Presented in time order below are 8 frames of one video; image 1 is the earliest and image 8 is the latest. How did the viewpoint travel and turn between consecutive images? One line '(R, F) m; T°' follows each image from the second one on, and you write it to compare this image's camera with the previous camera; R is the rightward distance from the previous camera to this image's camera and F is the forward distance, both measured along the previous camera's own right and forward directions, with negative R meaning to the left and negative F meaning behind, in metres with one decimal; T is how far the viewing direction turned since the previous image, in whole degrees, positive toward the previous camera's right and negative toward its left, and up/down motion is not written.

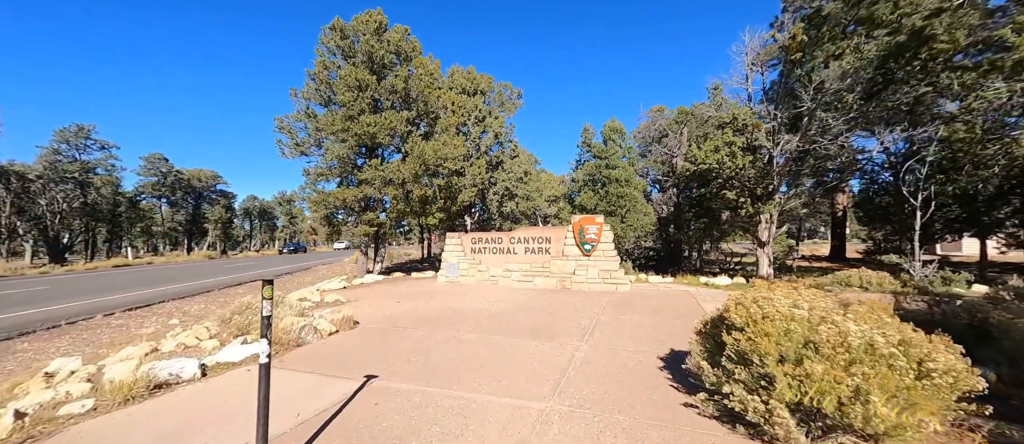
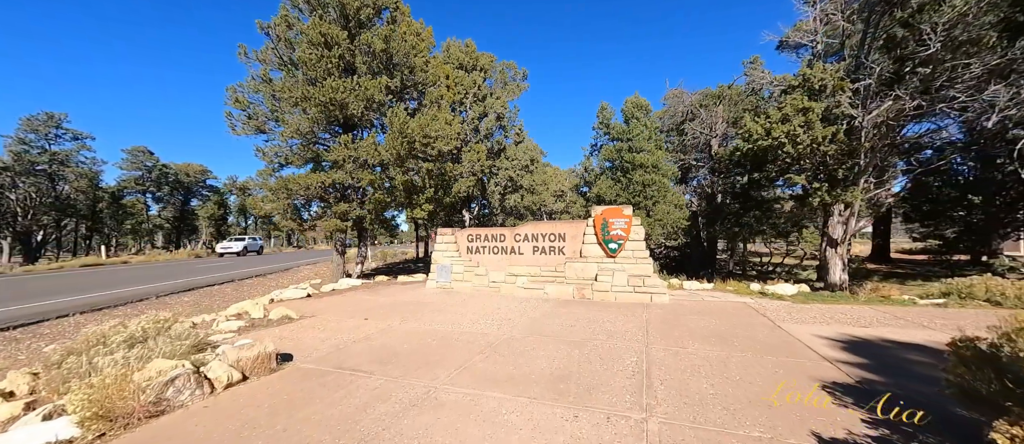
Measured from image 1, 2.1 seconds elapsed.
(-0.1, +2.6) m; 0°
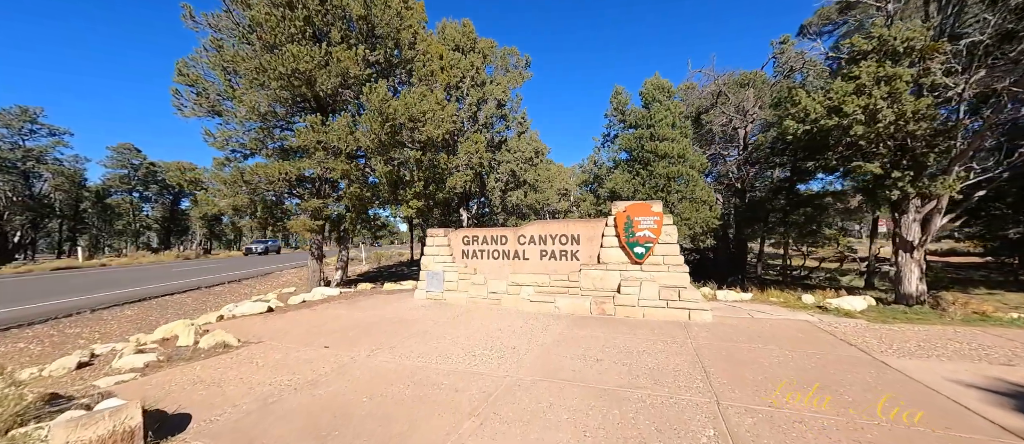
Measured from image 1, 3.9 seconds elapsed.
(-0.1, +1.8) m; 0°
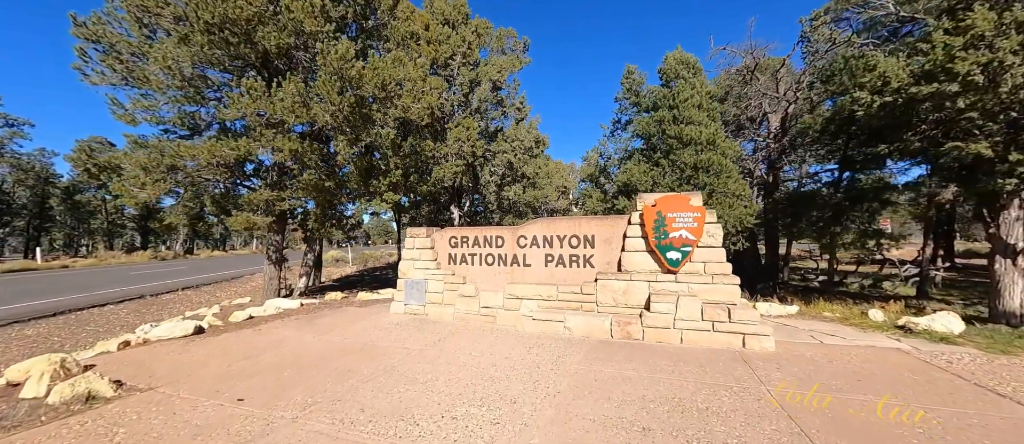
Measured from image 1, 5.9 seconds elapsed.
(-0.1, +1.9) m; +1°
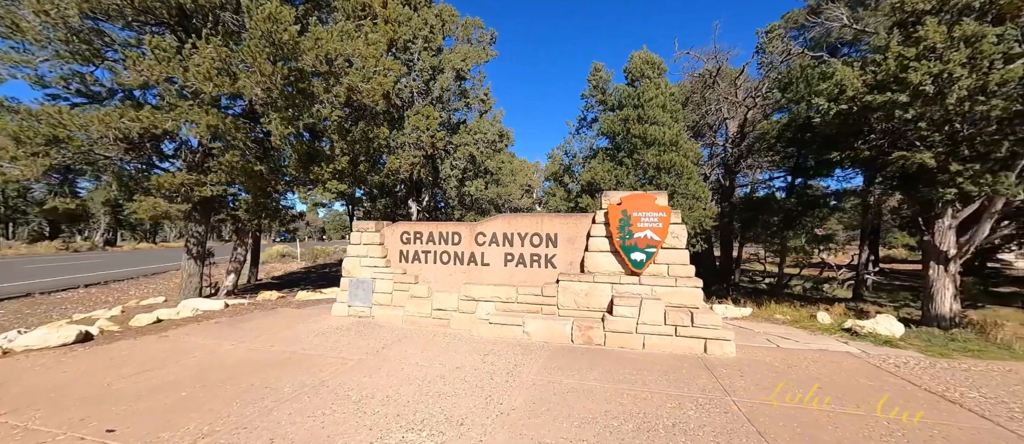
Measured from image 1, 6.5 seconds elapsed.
(+0.1, +0.5) m; +6°
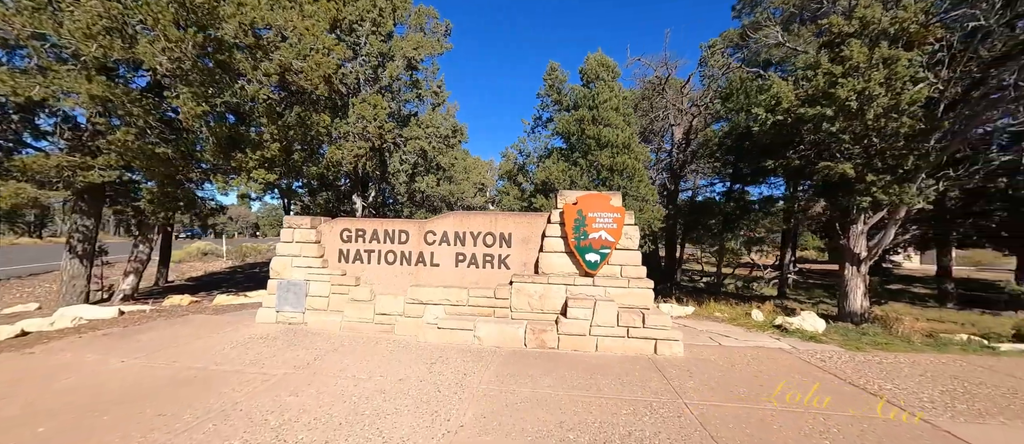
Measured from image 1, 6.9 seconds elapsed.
(0.0, +0.3) m; +8°
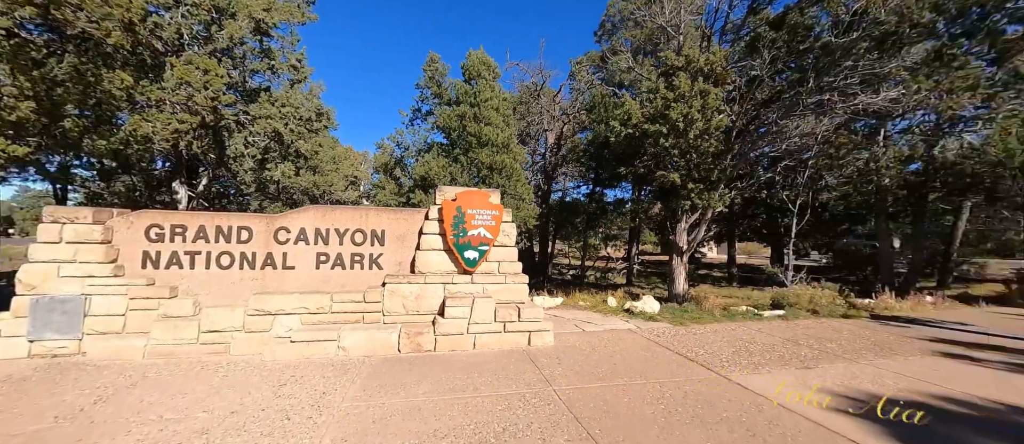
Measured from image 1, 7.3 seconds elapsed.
(+0.1, +0.2) m; +19°
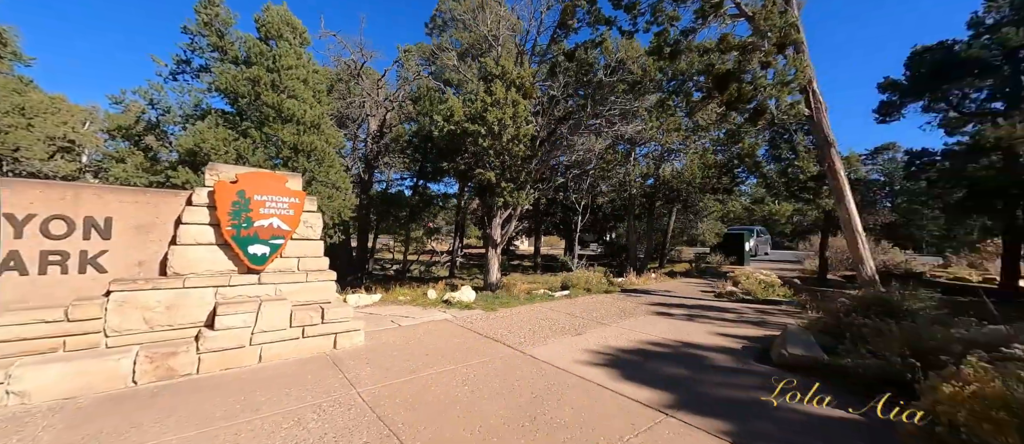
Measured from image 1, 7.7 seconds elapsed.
(+0.2, 0.0) m; +27°
